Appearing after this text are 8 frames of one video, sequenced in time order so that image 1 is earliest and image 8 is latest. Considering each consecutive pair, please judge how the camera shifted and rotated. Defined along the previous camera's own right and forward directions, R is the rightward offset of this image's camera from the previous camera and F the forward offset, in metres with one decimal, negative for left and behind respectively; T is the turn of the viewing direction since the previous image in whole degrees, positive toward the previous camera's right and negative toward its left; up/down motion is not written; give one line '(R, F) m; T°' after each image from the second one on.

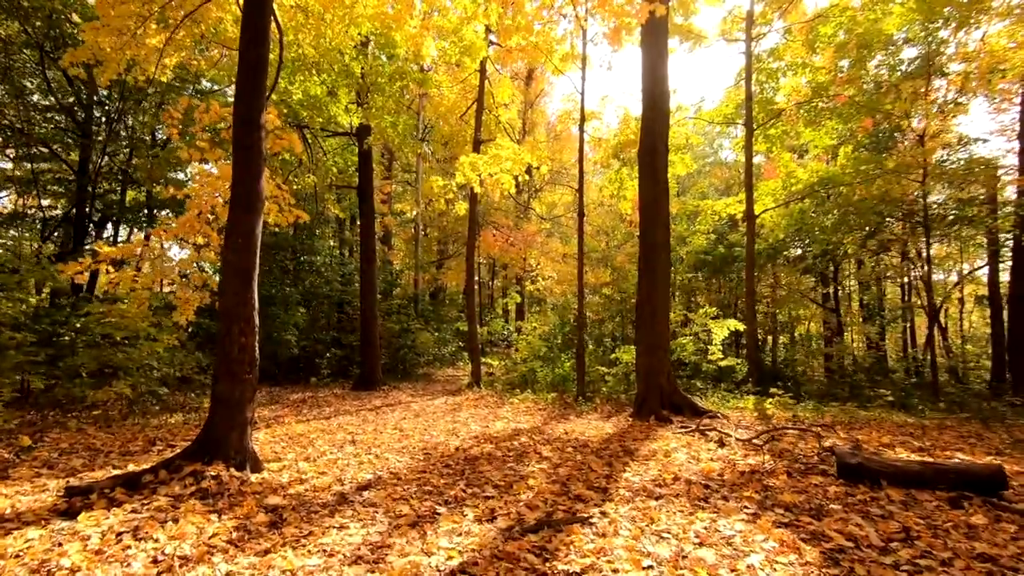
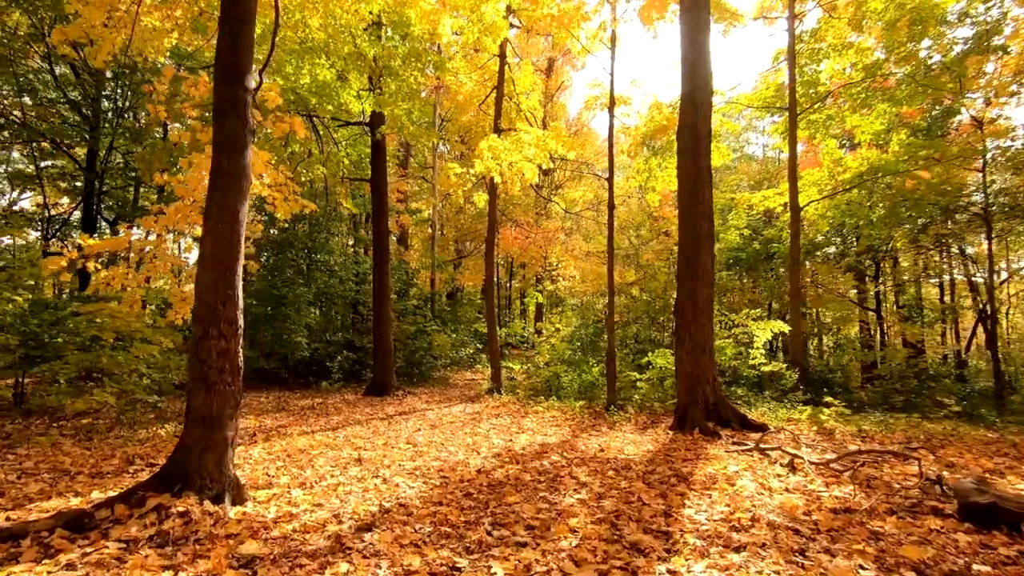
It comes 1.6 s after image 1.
(-0.1, +0.8) m; -2°
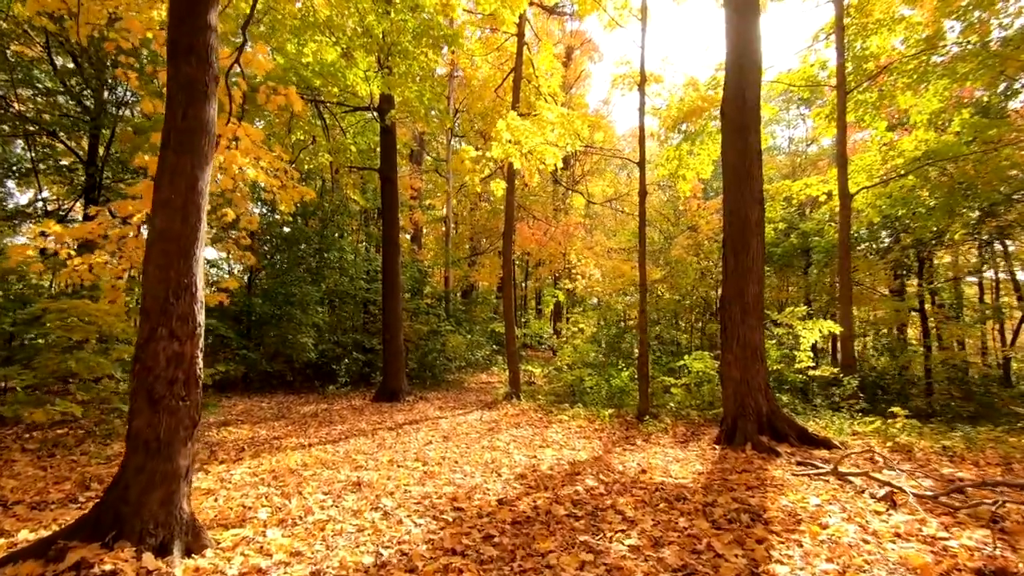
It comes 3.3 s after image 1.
(-0.1, +0.9) m; -2°
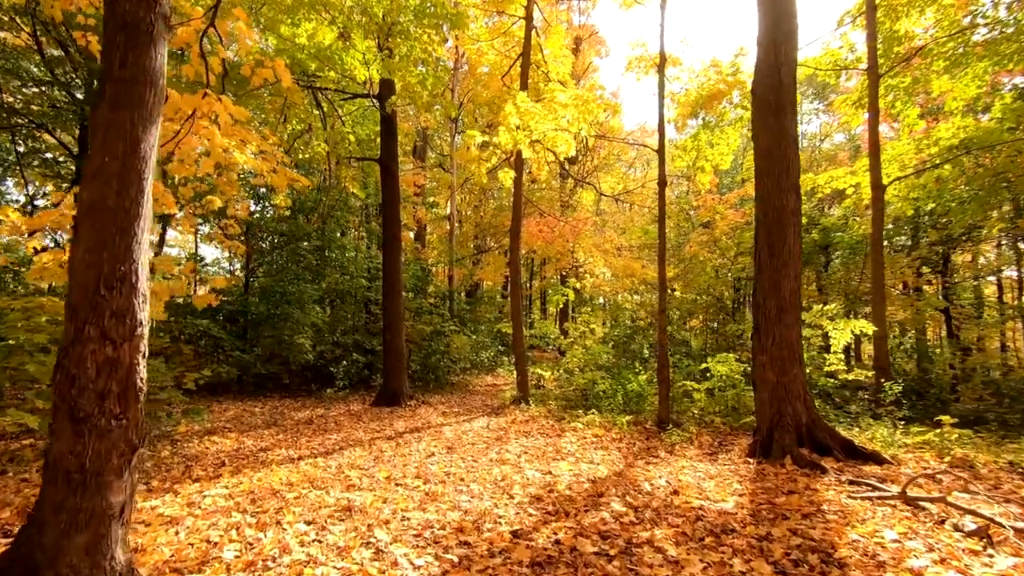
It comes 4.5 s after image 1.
(-0.1, +0.6) m; 0°
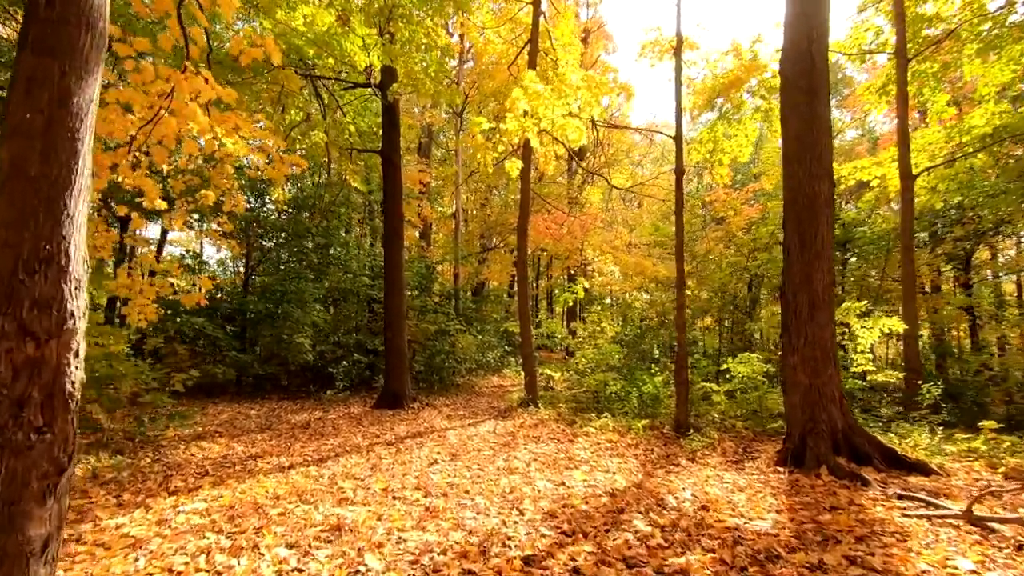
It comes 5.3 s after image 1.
(0.0, +0.4) m; -1°
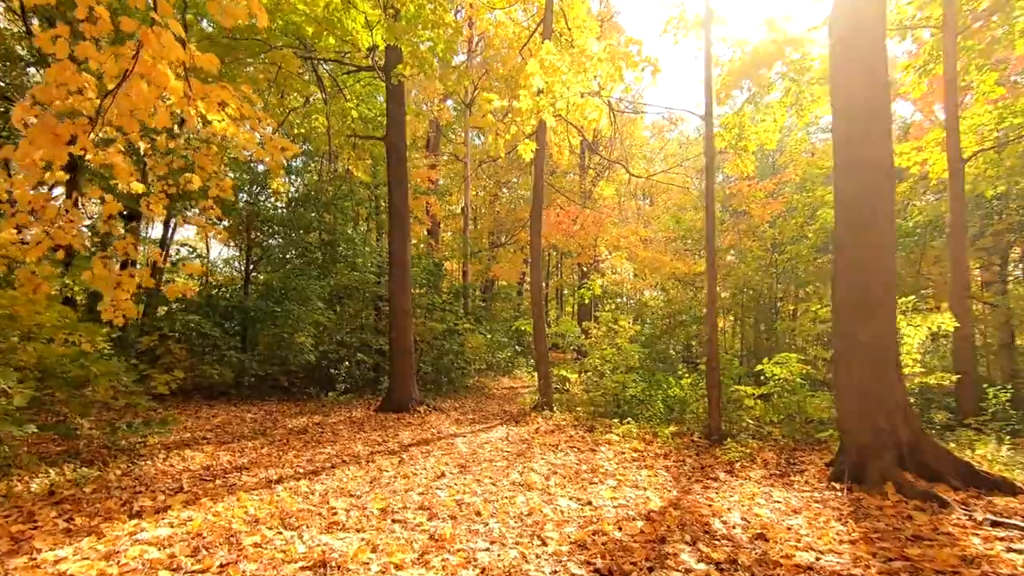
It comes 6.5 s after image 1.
(-0.1, +0.6) m; -1°
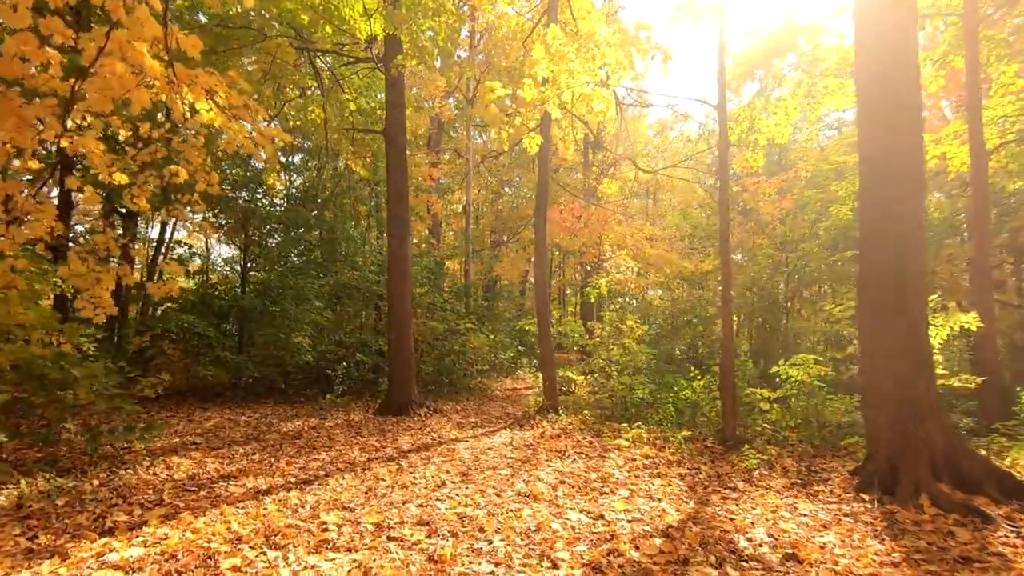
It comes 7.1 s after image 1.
(0.0, +0.3) m; 0°
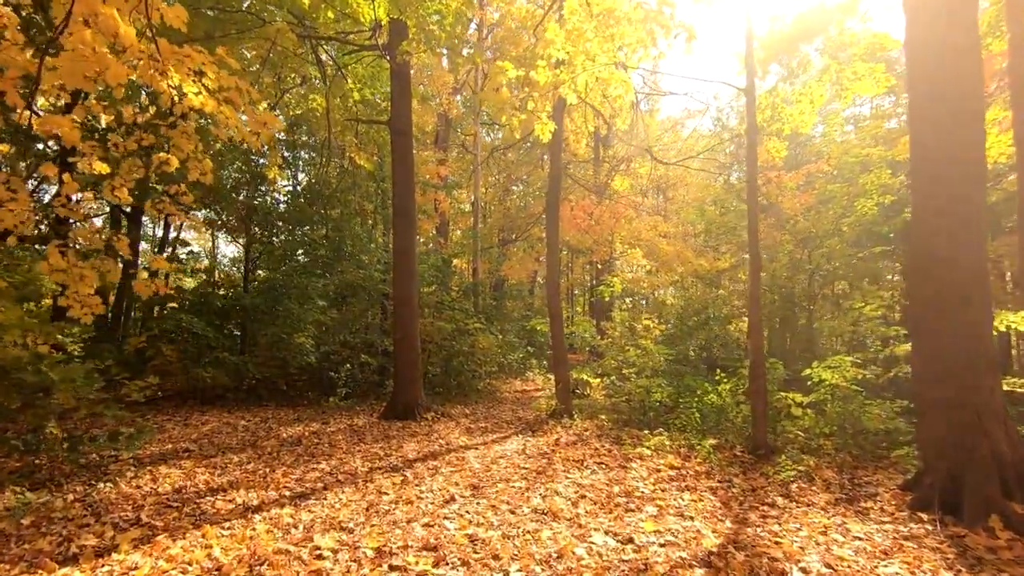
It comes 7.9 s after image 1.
(-0.1, +0.4) m; -1°
